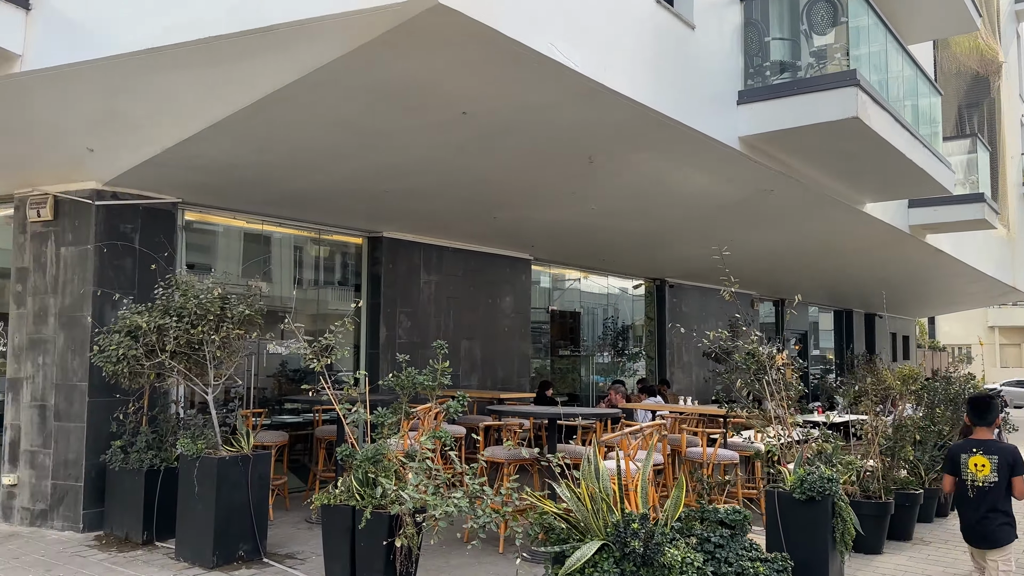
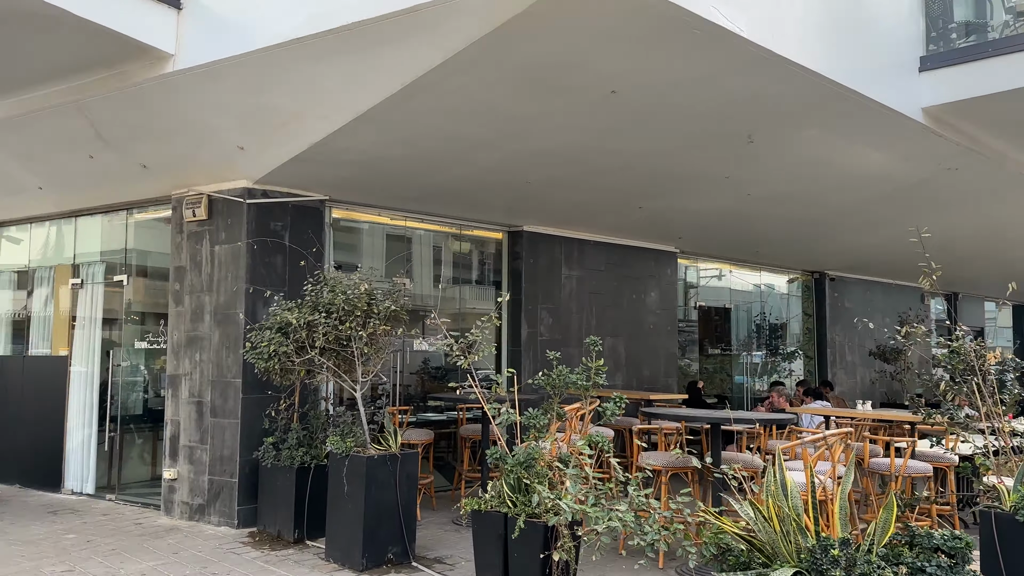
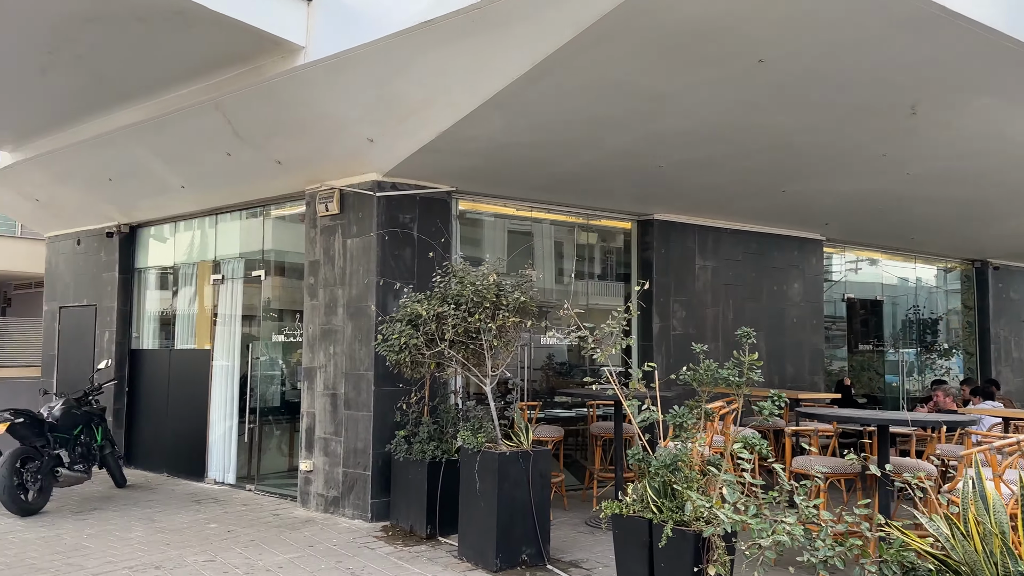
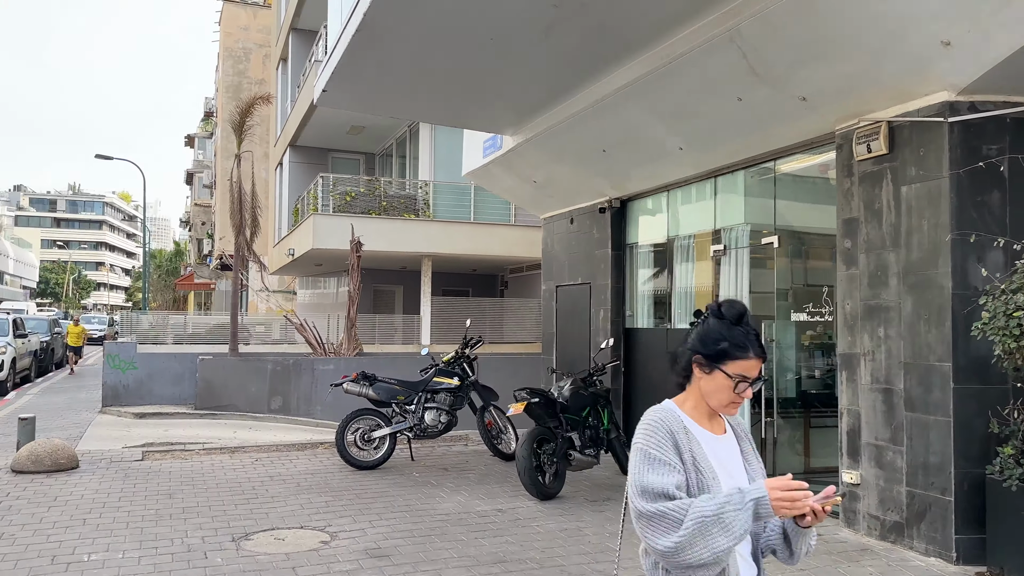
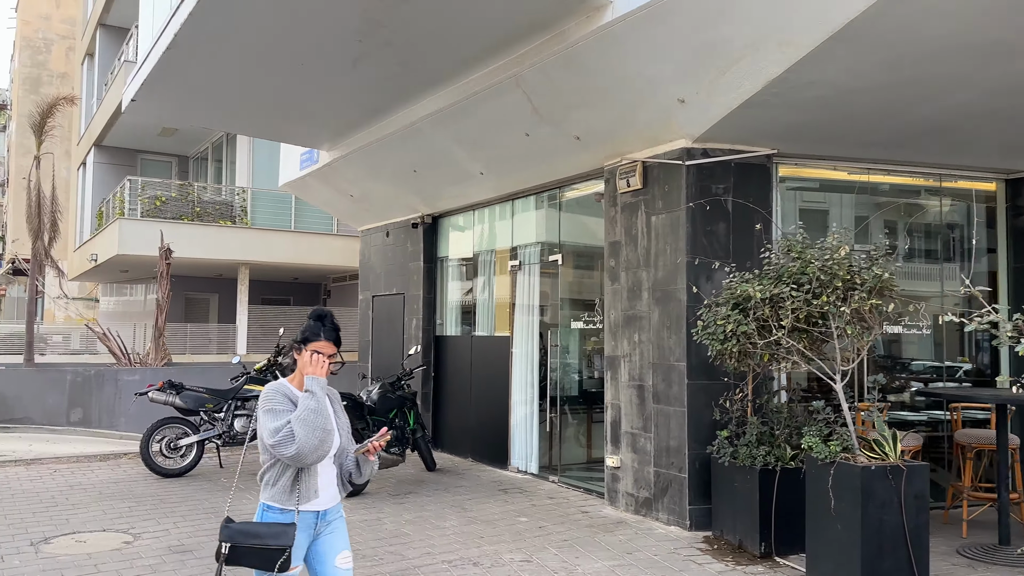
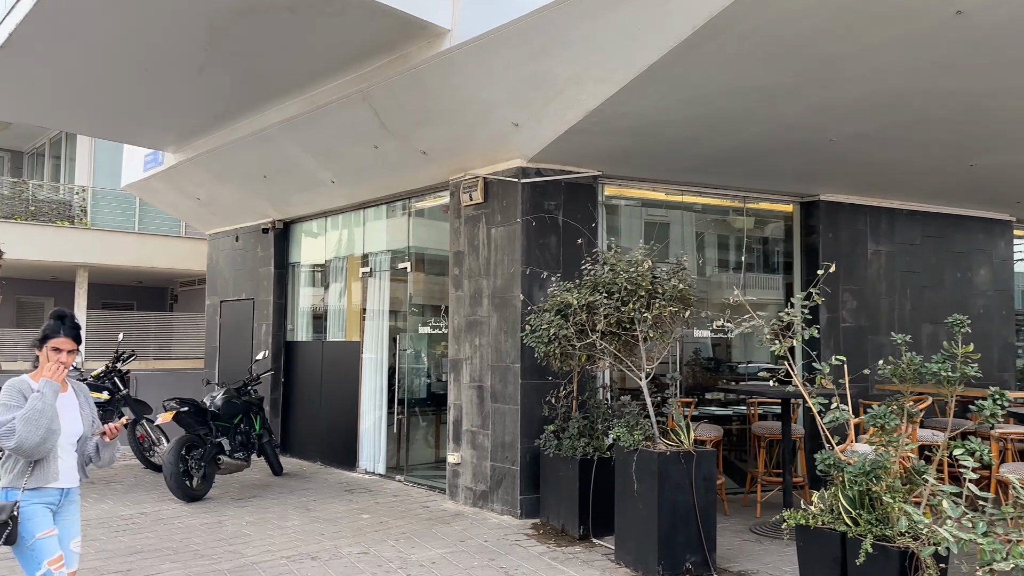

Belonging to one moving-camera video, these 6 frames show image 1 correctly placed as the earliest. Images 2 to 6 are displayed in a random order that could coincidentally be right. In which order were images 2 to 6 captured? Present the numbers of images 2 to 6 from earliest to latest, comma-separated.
2, 3, 6, 5, 4
